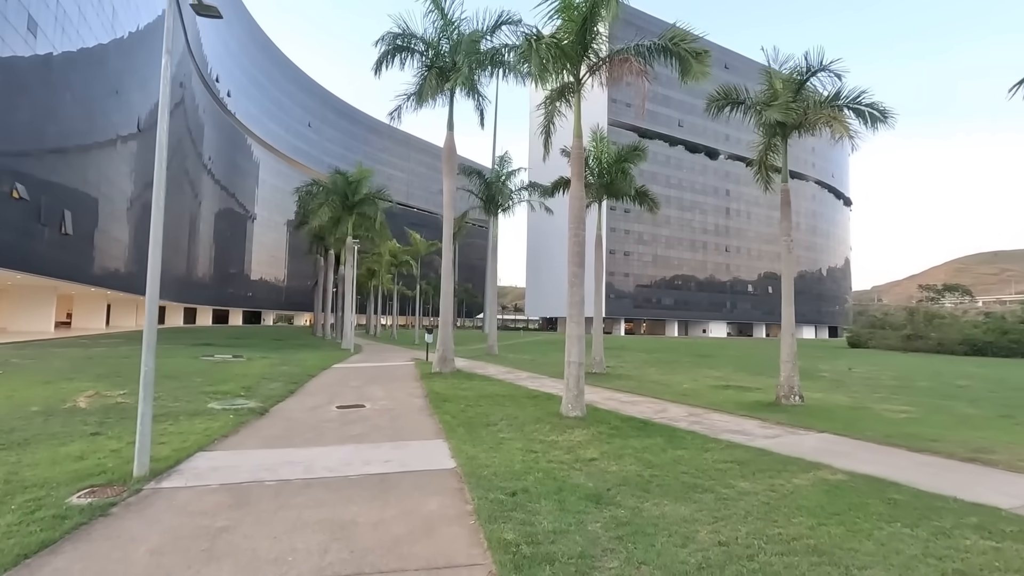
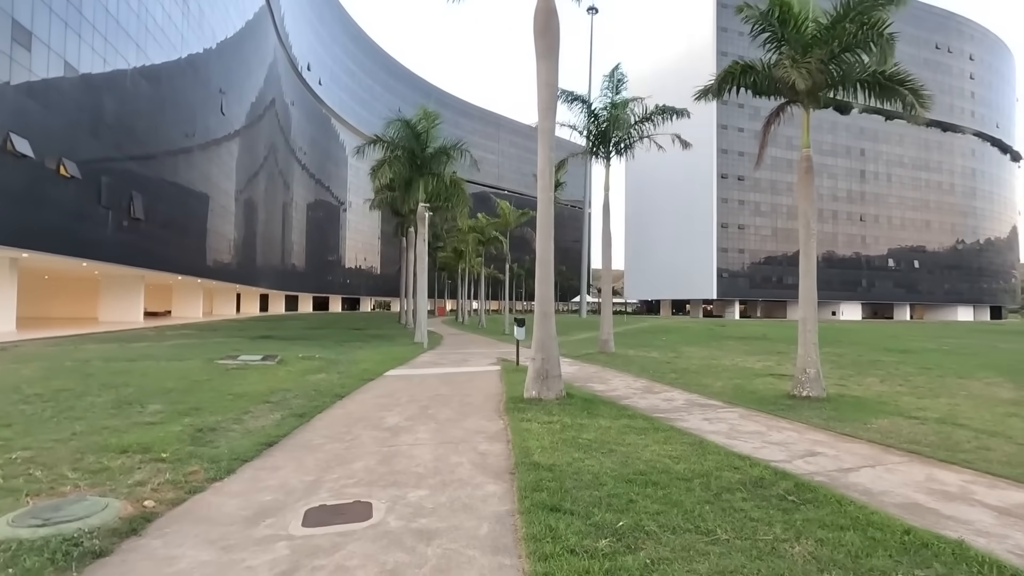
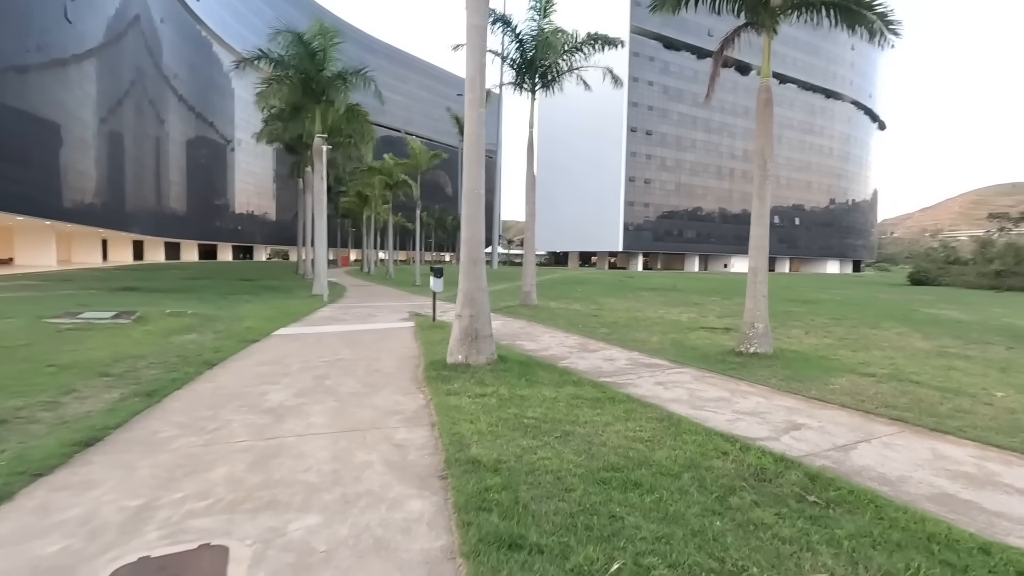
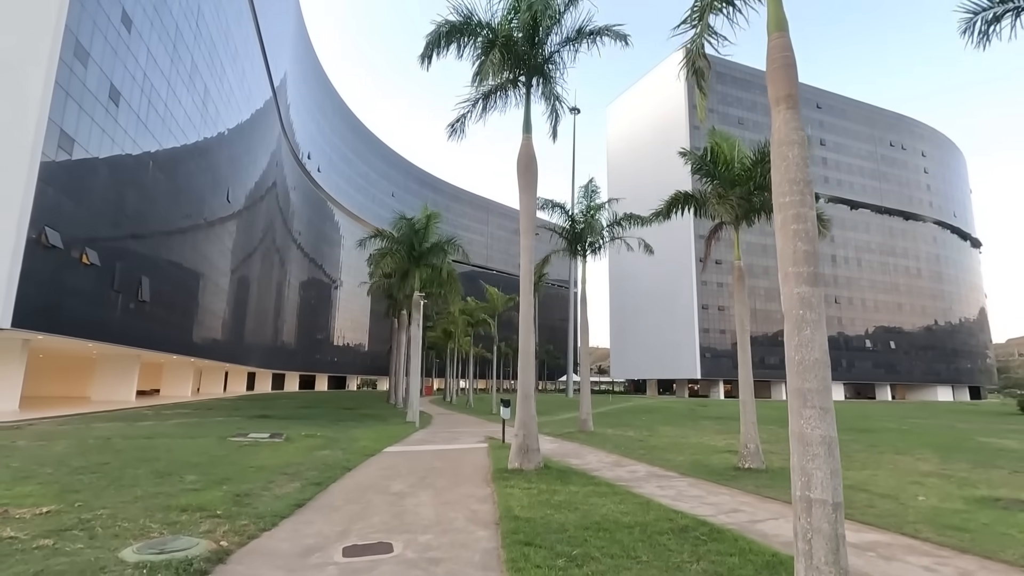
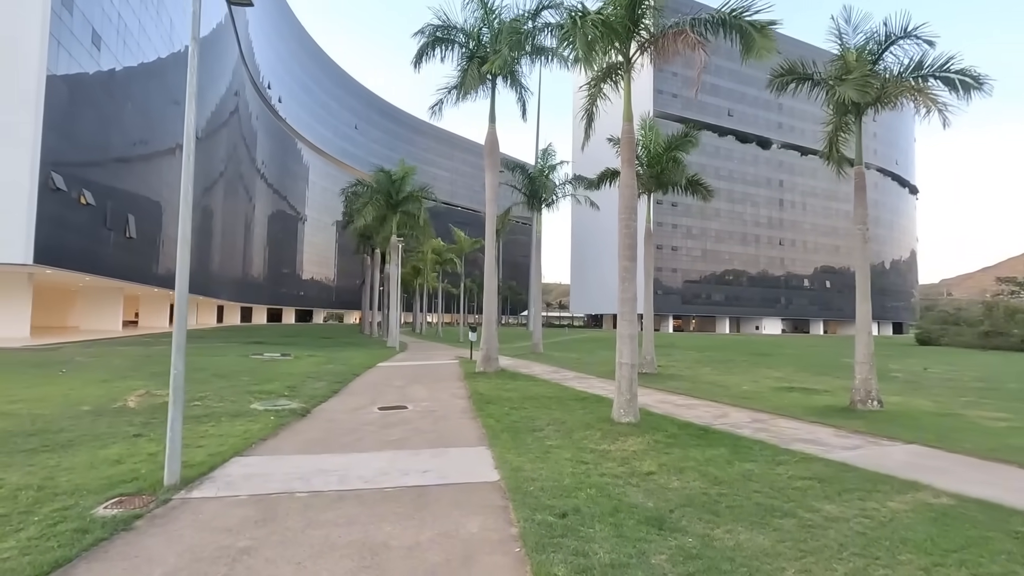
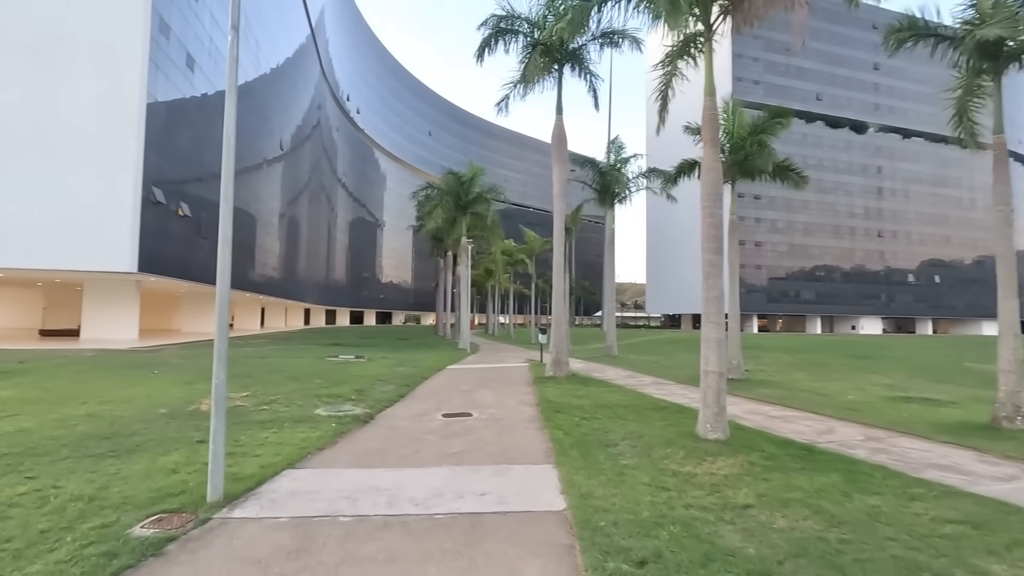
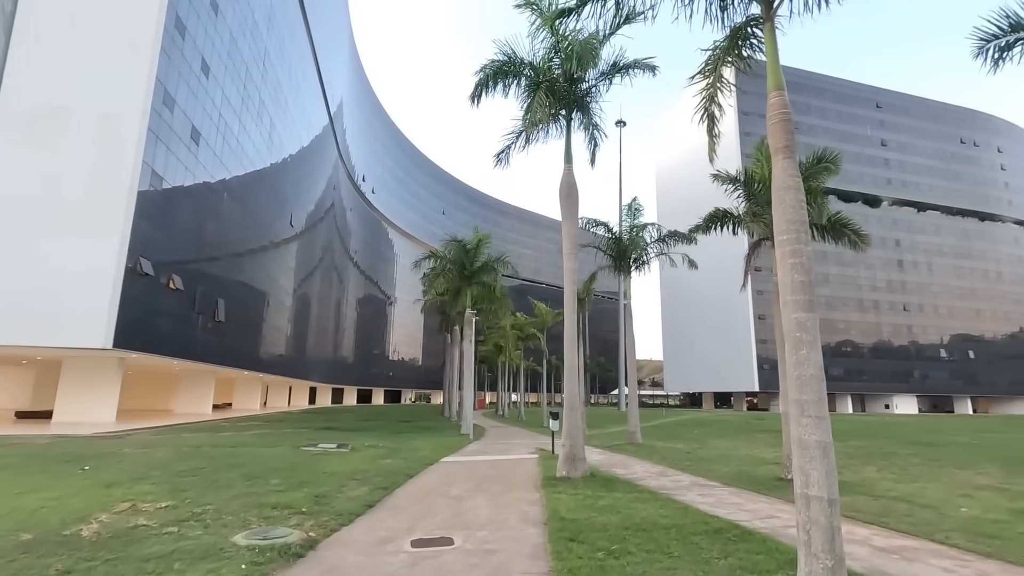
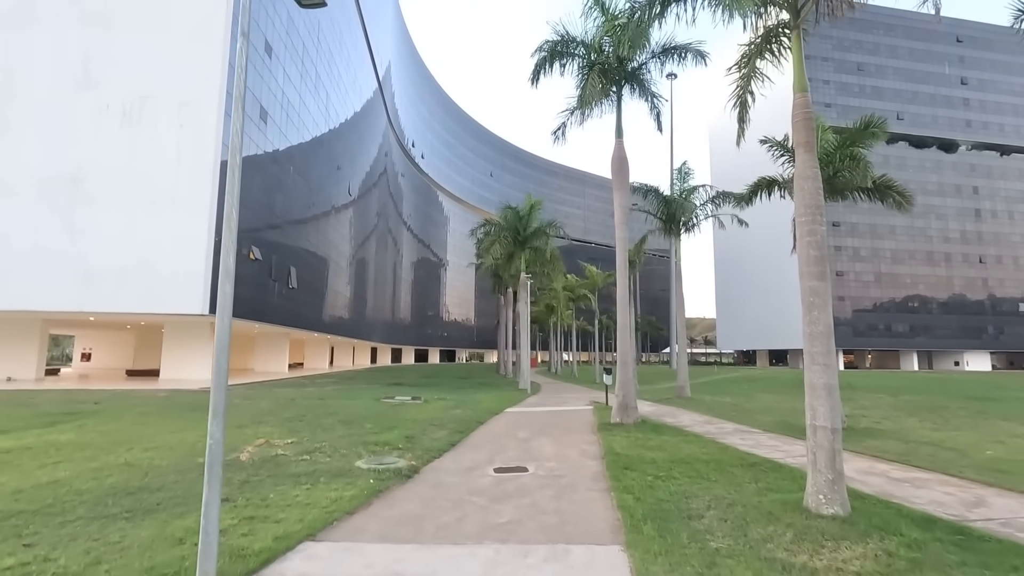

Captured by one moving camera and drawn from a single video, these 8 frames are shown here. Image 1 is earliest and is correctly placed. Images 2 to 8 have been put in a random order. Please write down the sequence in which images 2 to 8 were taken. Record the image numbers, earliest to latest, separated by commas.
5, 6, 8, 7, 4, 2, 3
